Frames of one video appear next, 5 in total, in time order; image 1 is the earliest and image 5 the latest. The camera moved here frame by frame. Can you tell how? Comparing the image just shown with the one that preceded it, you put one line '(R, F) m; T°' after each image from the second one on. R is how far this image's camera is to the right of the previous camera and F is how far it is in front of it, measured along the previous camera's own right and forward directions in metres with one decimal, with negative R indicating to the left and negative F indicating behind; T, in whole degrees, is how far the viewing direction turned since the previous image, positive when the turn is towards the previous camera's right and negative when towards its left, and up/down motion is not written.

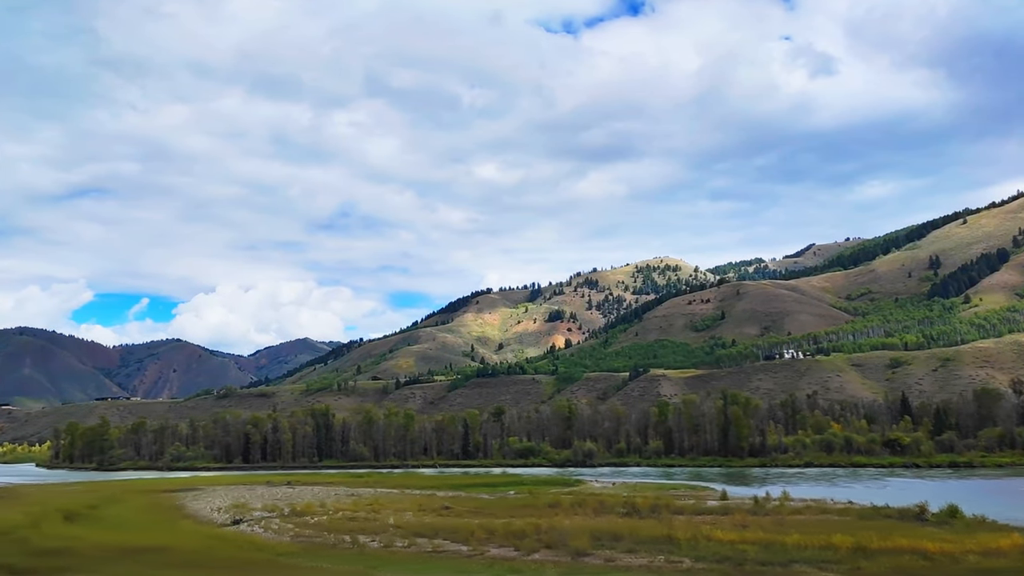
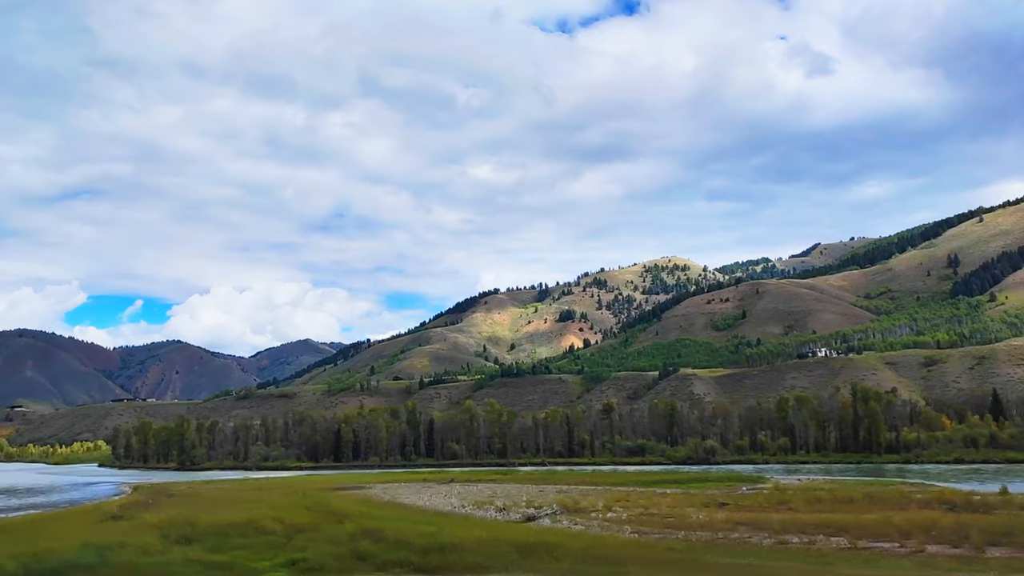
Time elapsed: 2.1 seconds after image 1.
(-26.2, +4.1) m; 0°
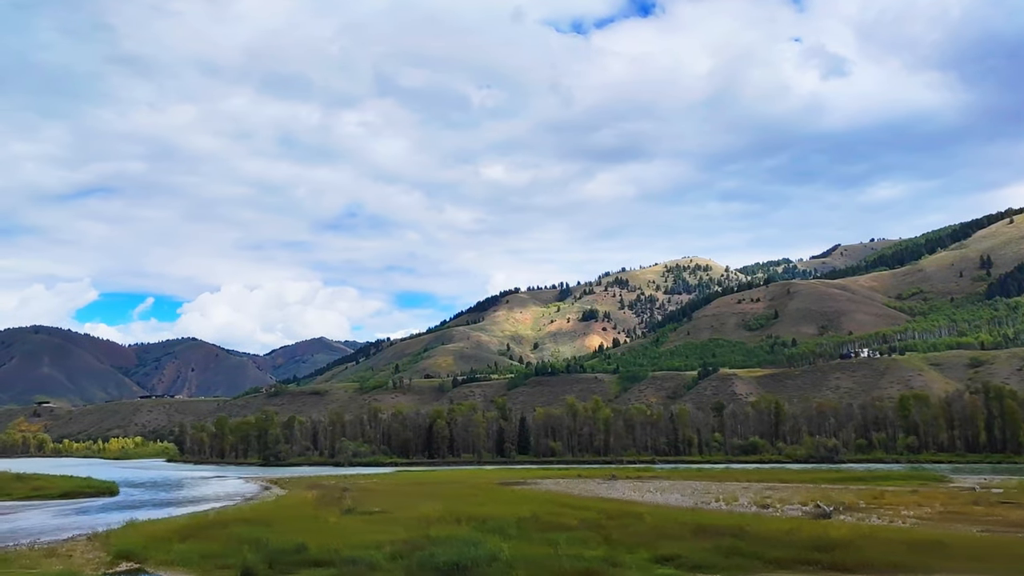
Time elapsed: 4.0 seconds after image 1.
(-22.3, +3.5) m; -1°
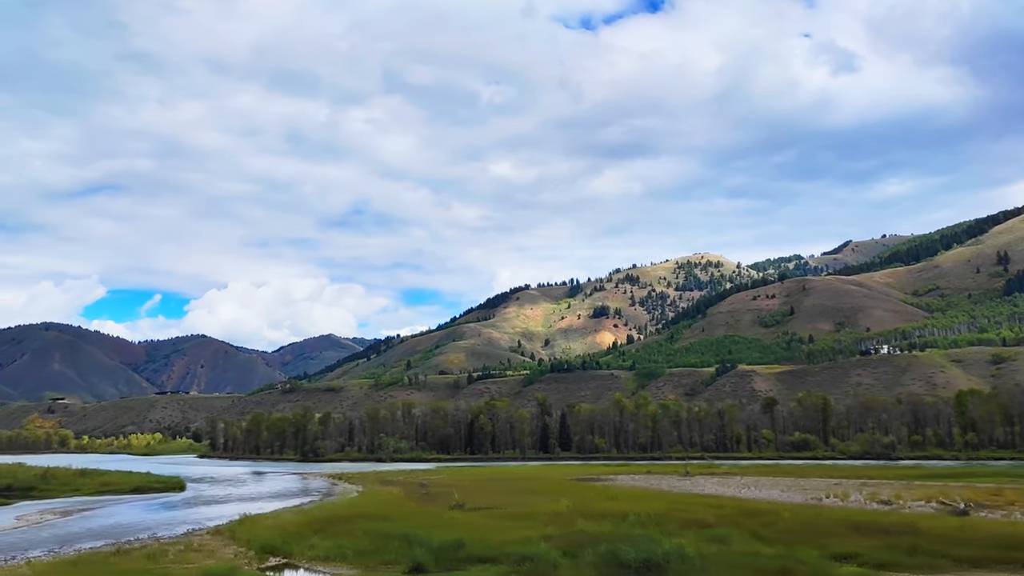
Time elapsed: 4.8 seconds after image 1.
(-9.3, +1.5) m; 0°
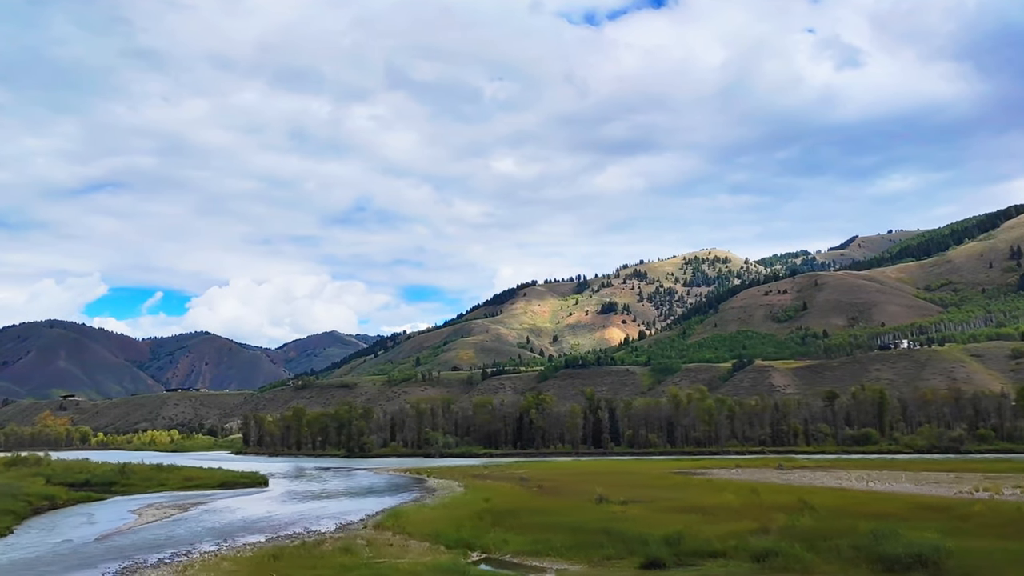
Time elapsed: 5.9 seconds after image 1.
(-12.5, +2.0) m; 0°
